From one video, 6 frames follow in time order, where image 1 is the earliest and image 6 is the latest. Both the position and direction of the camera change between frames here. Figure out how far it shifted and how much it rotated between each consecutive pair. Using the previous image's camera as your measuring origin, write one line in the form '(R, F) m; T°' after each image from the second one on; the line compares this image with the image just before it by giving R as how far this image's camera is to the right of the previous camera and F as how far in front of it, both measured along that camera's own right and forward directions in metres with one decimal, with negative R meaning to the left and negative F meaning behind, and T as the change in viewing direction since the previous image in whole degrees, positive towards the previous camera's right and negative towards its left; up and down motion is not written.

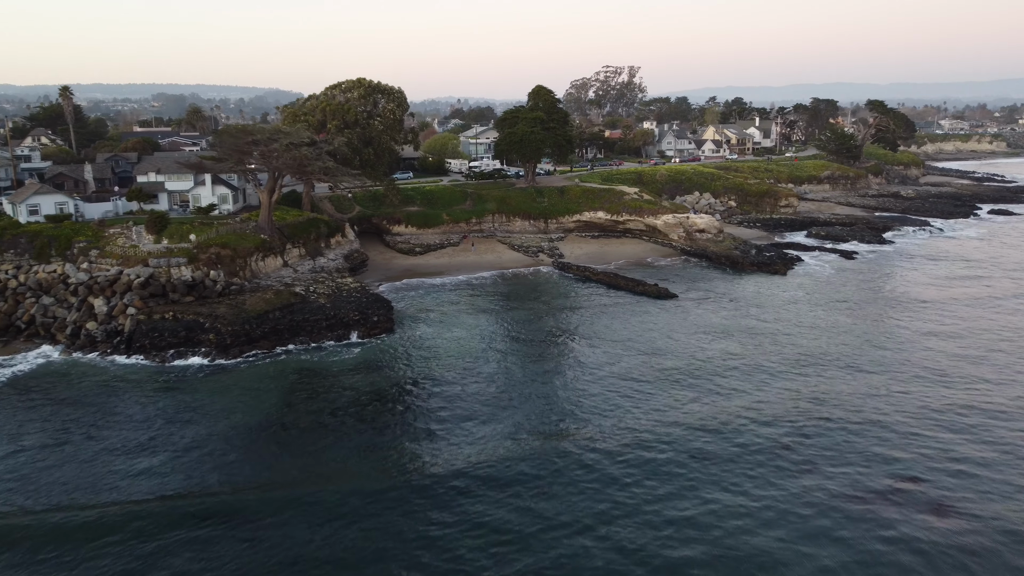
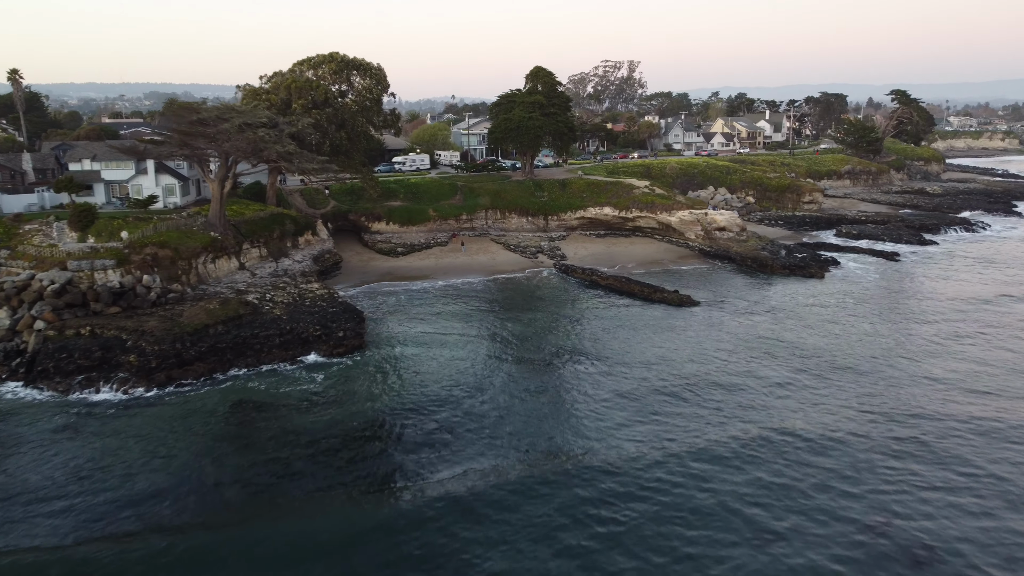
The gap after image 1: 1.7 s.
(0.0, +6.5) m; 0°
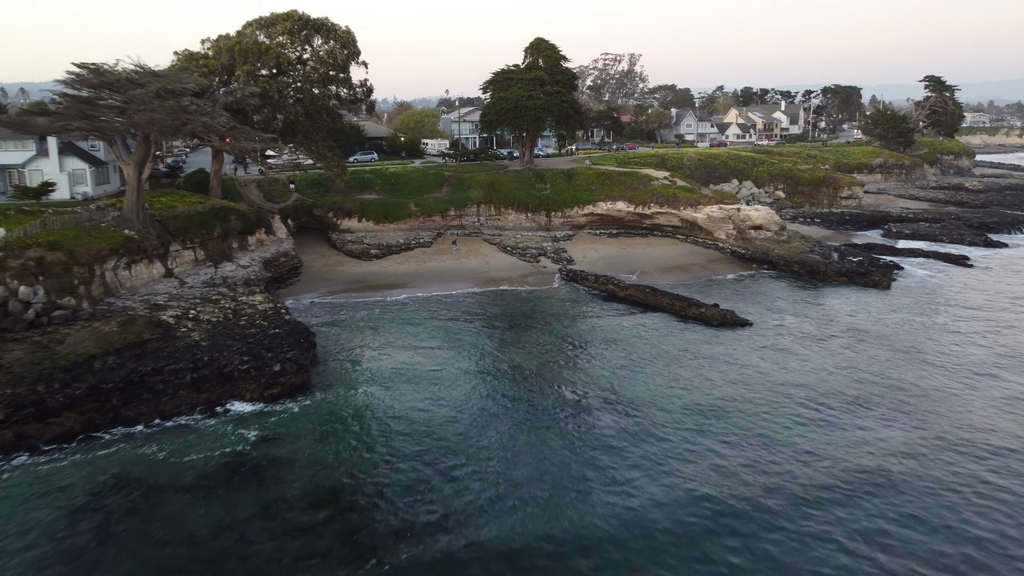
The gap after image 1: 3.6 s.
(-0.1, +7.8) m; 0°
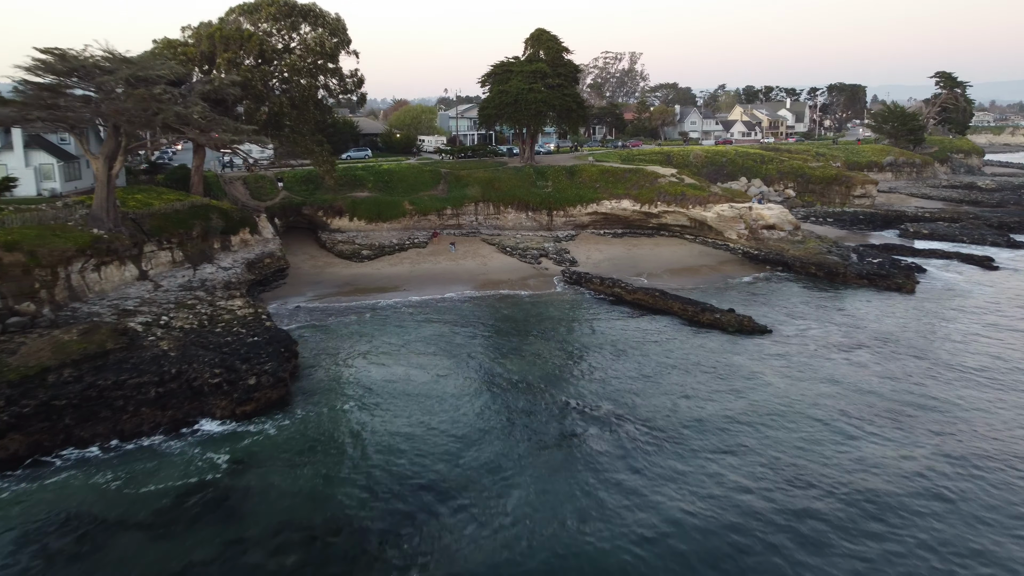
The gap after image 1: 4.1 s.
(0.0, +2.1) m; 0°
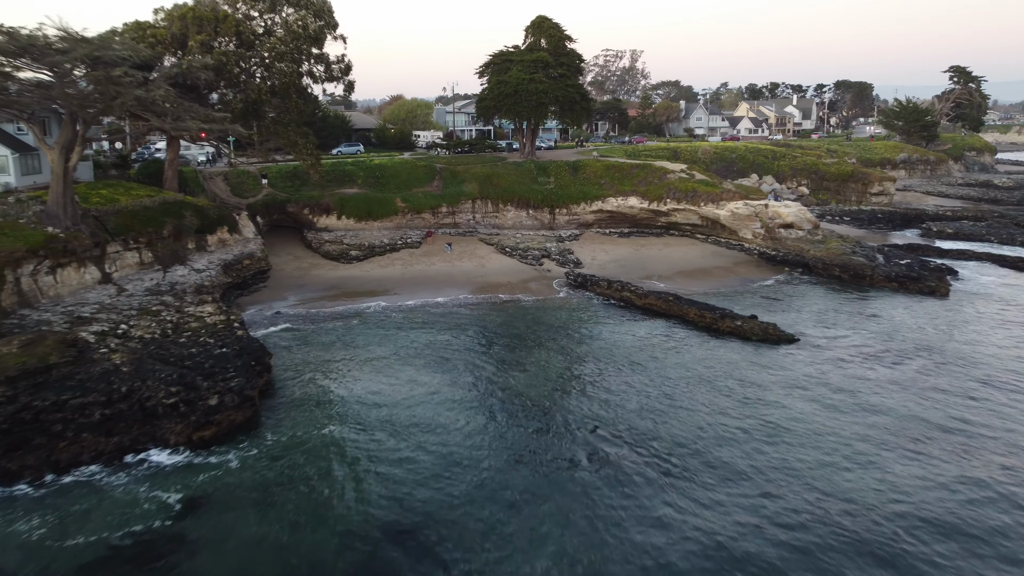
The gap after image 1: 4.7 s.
(0.0, +2.6) m; 0°
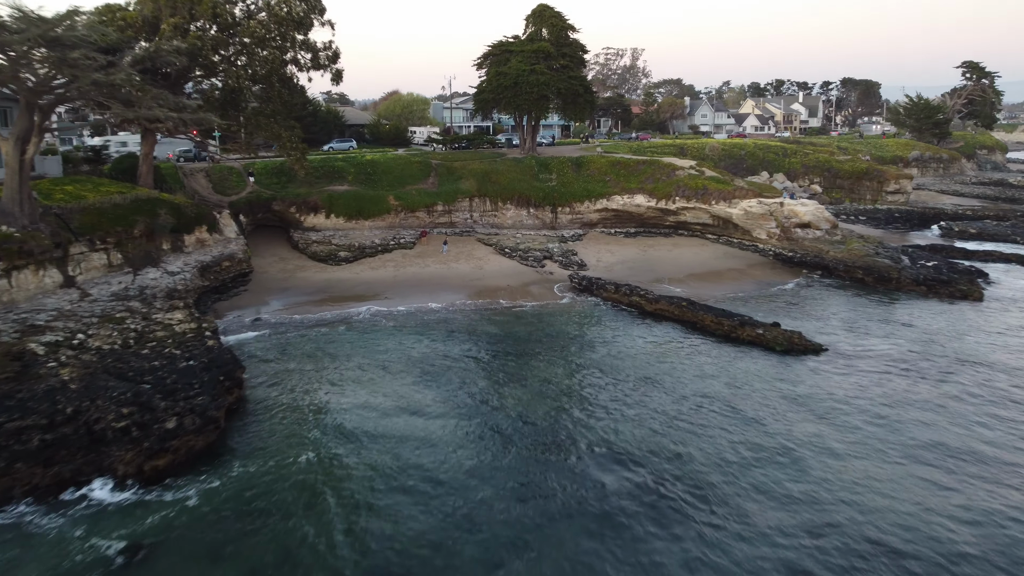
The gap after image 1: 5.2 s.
(0.0, +2.1) m; 0°
